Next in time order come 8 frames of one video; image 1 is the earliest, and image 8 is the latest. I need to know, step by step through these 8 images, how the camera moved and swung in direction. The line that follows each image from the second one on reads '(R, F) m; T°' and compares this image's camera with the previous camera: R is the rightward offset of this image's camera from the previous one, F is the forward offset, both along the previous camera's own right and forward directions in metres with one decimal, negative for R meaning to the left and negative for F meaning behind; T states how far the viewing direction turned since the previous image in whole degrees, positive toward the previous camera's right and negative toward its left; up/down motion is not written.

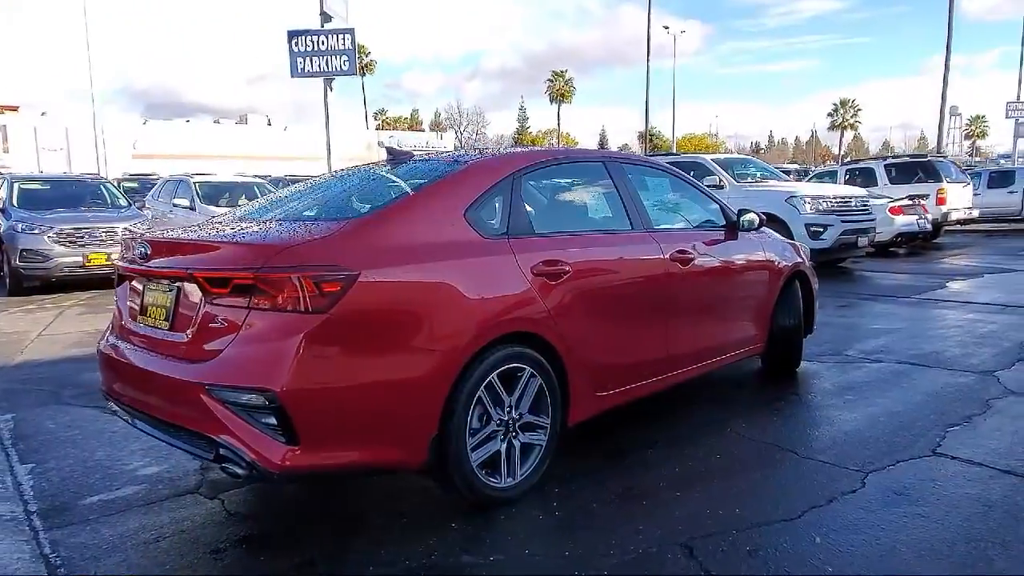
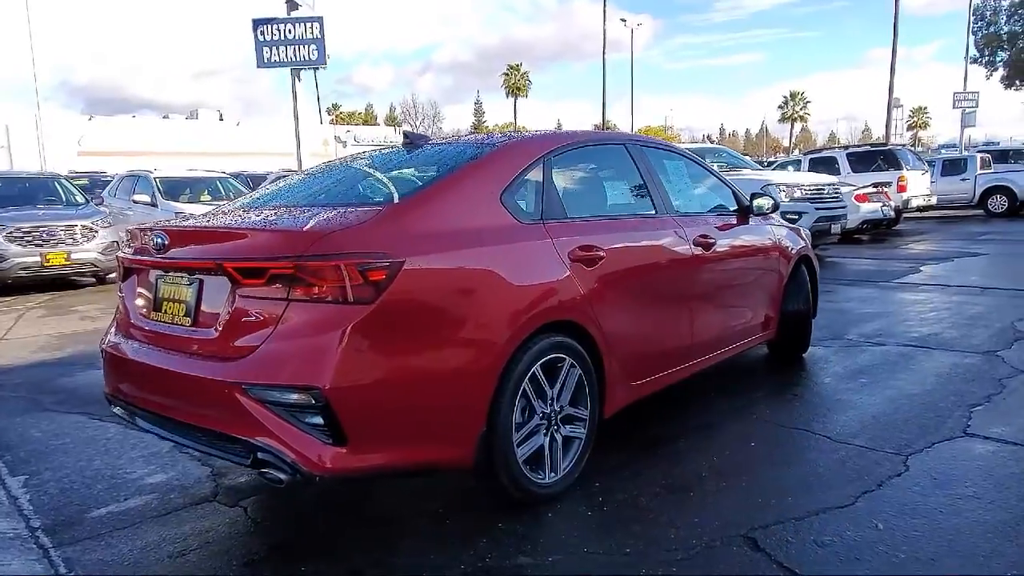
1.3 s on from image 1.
(-0.4, +0.2) m; +4°
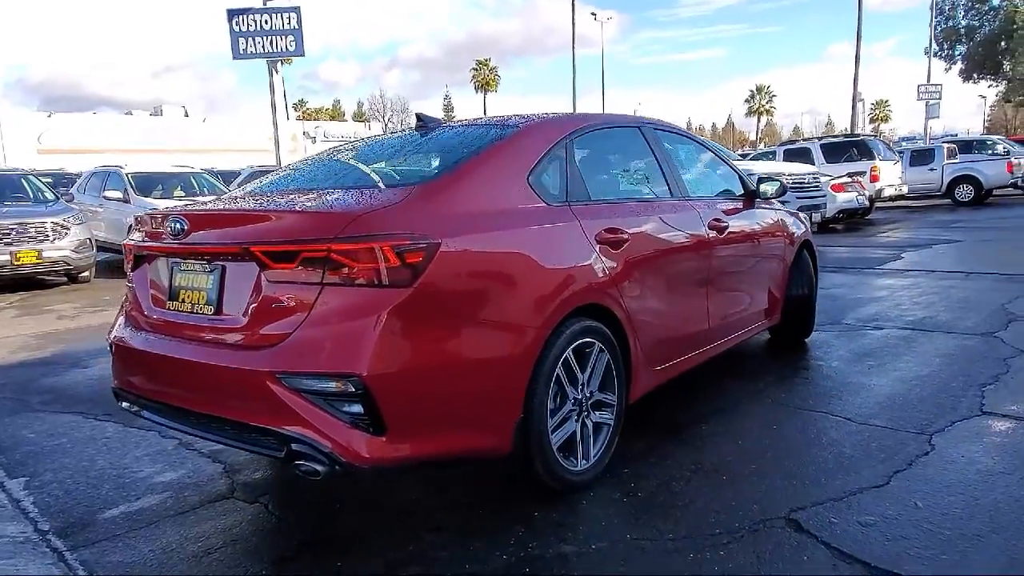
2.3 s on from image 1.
(-0.3, +0.1) m; +2°
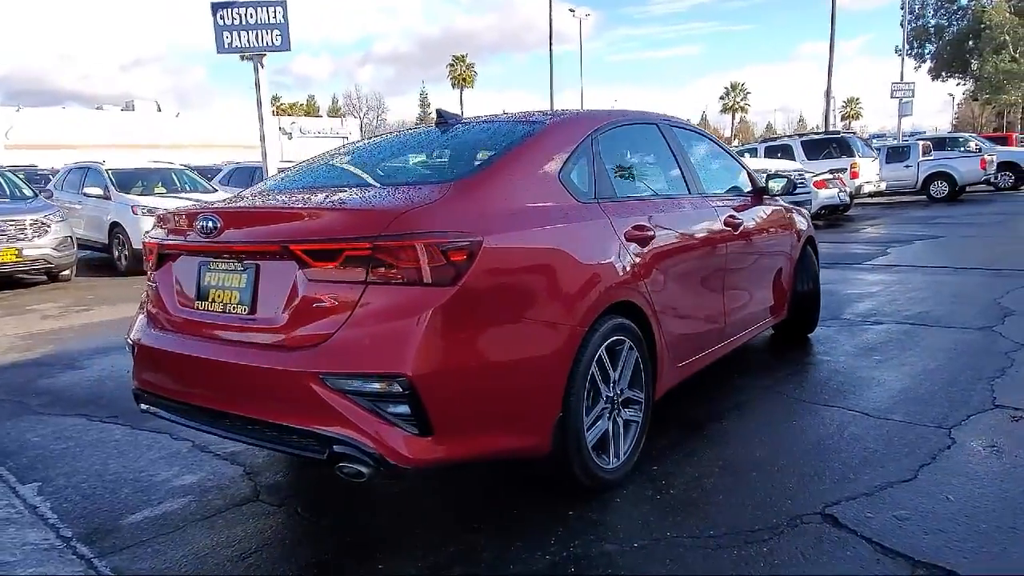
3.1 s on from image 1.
(-0.3, 0.0) m; +2°
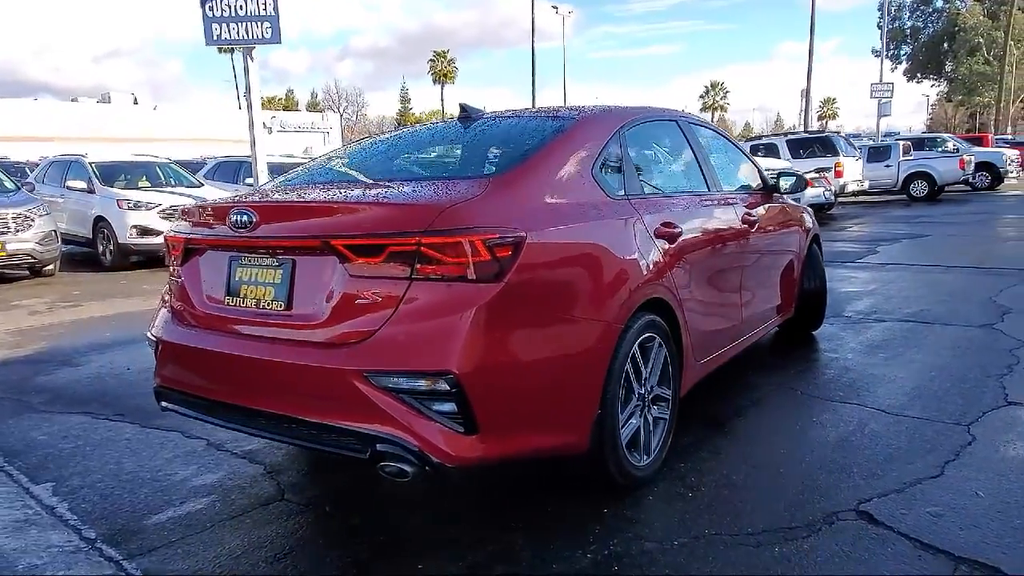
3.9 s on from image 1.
(-0.2, 0.0) m; +2°
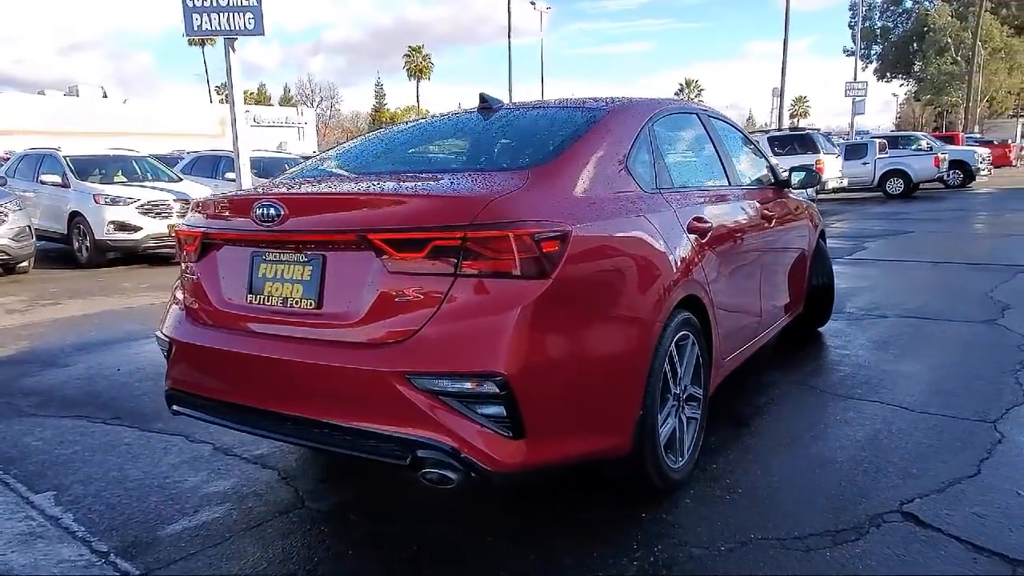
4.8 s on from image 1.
(-0.3, +0.1) m; +2°
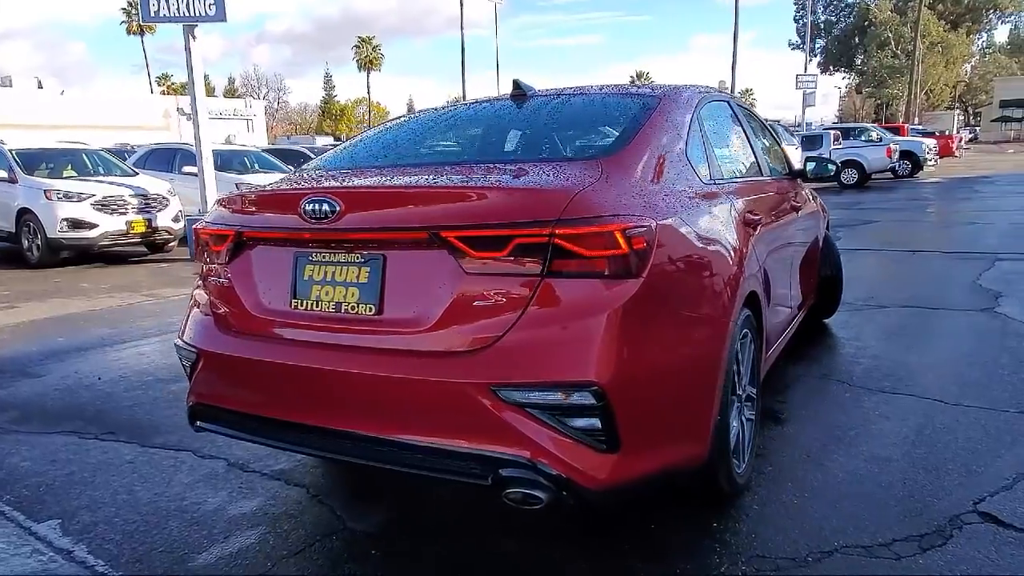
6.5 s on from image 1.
(-0.4, +0.2) m; +4°
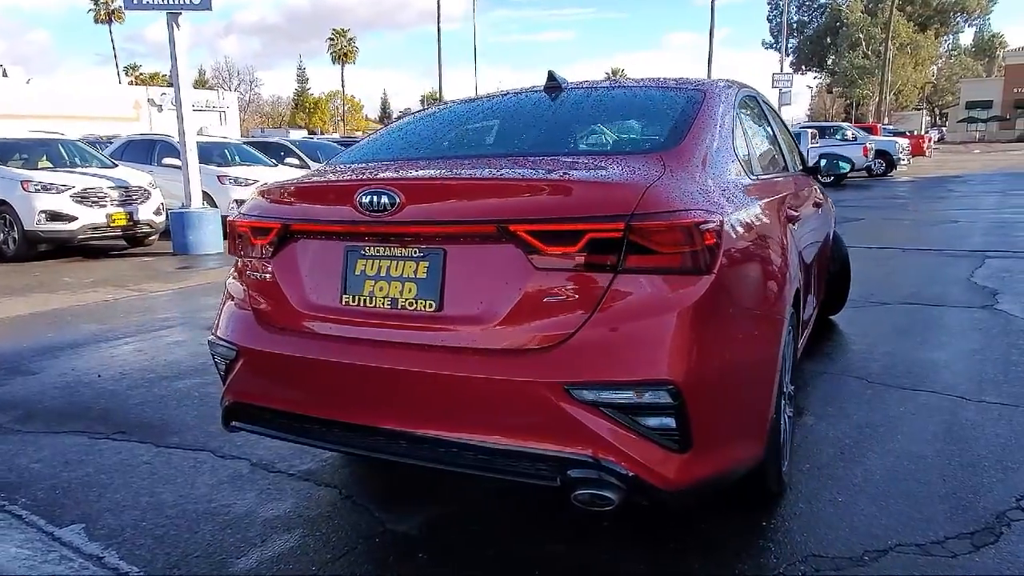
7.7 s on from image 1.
(-0.3, +0.1) m; +2°
